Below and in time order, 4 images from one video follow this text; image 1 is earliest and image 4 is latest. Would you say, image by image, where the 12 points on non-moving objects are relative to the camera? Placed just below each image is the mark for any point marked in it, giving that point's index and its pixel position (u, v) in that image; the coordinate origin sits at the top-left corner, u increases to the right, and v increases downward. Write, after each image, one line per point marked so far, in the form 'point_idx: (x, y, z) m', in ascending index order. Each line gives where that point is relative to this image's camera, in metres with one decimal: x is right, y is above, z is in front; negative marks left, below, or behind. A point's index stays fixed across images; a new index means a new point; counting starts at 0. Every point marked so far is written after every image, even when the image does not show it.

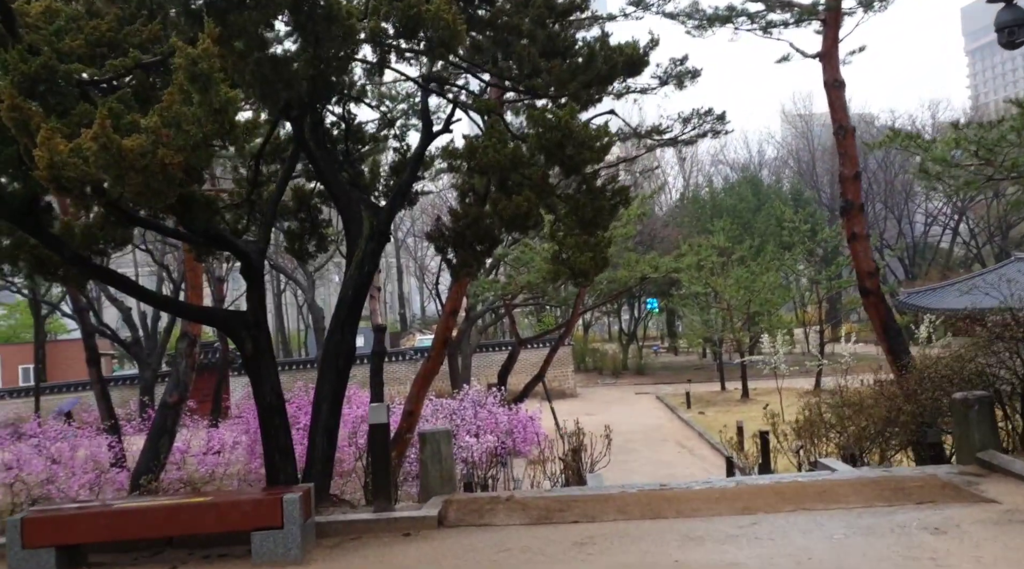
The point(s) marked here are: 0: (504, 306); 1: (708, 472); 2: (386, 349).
0: (-0.1, -0.4, +15.9) m
1: (+2.6, -2.5, +13.1) m
2: (-1.5, -0.8, +11.6) m
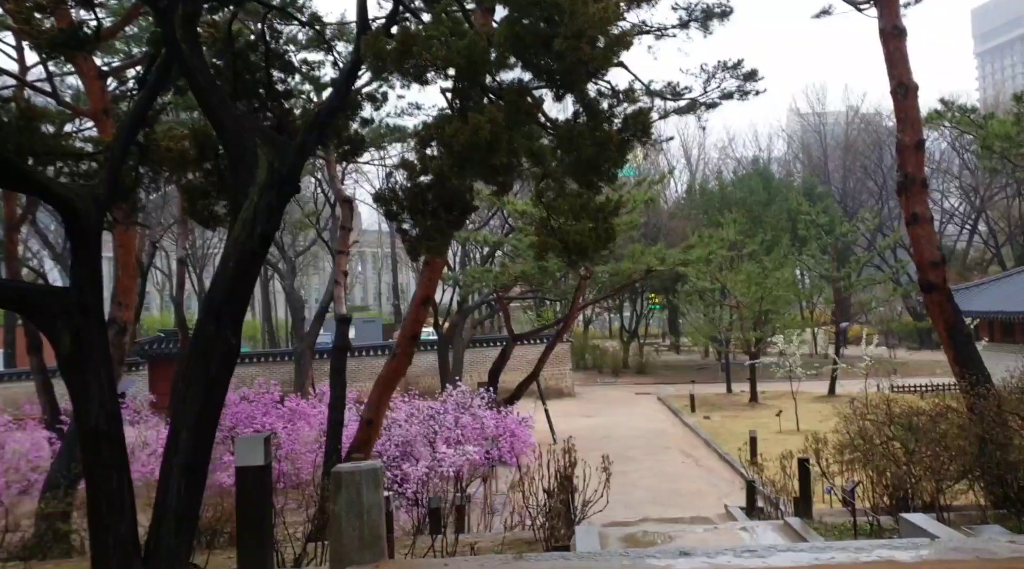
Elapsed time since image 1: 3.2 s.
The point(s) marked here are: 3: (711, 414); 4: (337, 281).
0: (-0.2, -0.2, +14.2) m
1: (+2.4, -2.4, +11.5) m
2: (-1.6, -0.6, +9.9) m
3: (+3.8, -2.5, +18.8) m
4: (-1.9, +0.1, +10.5) m
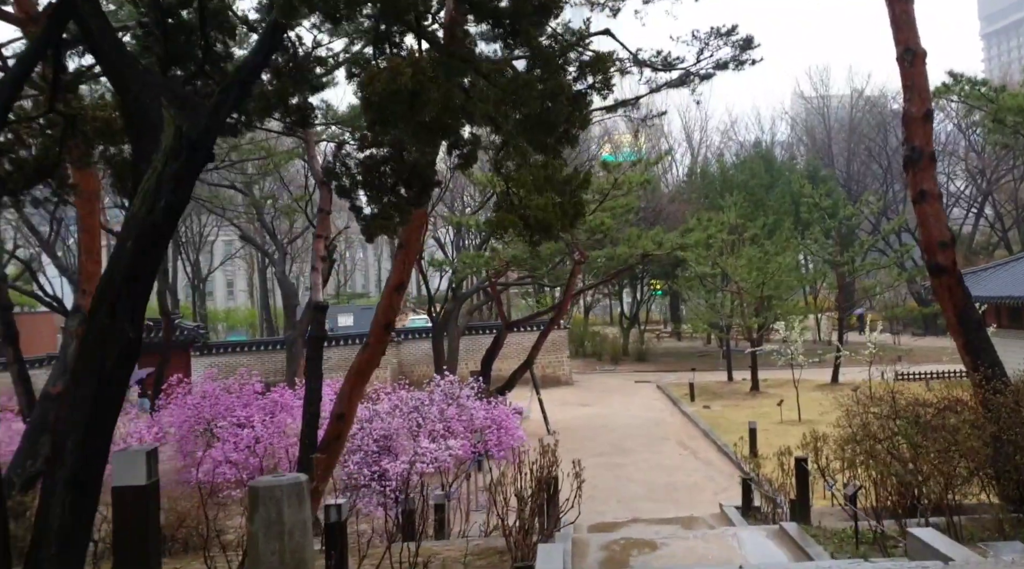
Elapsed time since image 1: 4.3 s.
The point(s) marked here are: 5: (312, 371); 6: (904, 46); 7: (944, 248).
0: (-0.4, 0.0, +13.7) m
1: (+2.3, -2.2, +11.0) m
2: (-1.8, -0.5, +9.4) m
3: (+3.7, -2.2, +18.3) m
4: (-2.0, +0.2, +10.0) m
5: (-1.9, -0.8, +9.2) m
6: (+2.8, +1.7, +7.0) m
7: (+3.0, +0.3, +7.0) m
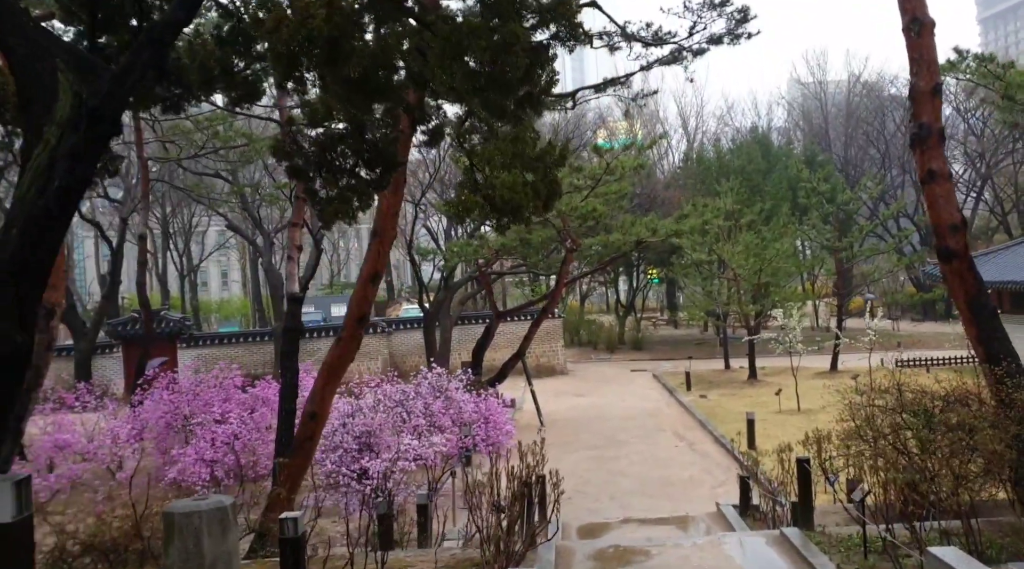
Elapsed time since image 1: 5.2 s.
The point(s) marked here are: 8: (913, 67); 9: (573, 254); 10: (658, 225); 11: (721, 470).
0: (-0.5, +0.2, +13.3) m
1: (+2.1, -2.1, +10.6) m
2: (-1.9, -0.4, +9.0) m
3: (+3.5, -2.0, +17.9) m
4: (-2.2, +0.3, +9.6) m
5: (-2.0, -0.7, +8.7) m
6: (+2.6, +1.8, +6.5) m
7: (+2.9, +0.3, +6.5) m
8: (+2.7, +1.4, +6.7) m
9: (+0.7, +0.4, +12.4) m
10: (+2.1, +0.9, +14.1) m
11: (+2.3, -2.1, +11.1) m
